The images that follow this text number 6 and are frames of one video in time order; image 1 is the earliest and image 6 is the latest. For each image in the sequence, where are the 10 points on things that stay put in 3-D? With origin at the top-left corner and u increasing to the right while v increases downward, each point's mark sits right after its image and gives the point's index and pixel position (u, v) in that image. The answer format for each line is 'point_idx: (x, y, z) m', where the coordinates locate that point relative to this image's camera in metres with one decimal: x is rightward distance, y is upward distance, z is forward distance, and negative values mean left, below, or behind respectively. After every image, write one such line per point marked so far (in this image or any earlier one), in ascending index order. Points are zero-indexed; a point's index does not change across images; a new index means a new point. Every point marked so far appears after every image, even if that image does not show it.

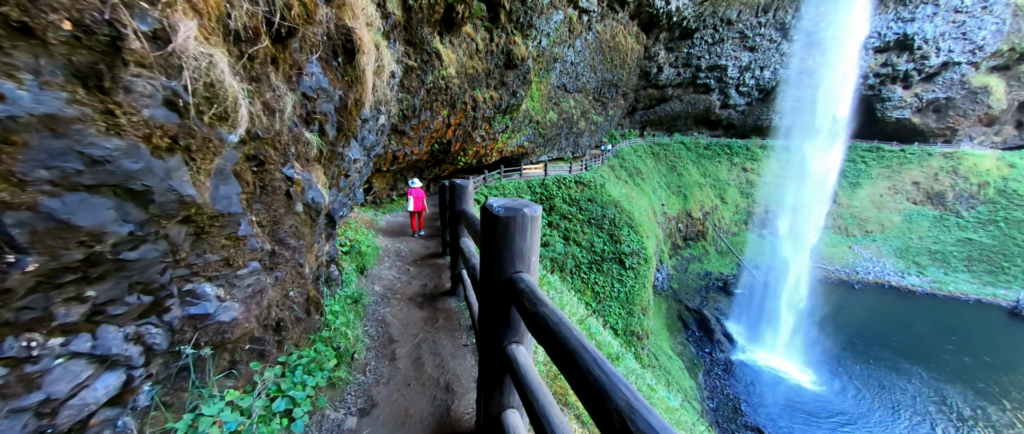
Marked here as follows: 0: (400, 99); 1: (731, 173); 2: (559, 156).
0: (-2.8, +2.9, +7.3) m
1: (+11.2, +2.4, +17.2) m
2: (+1.9, +2.8, +14.2) m
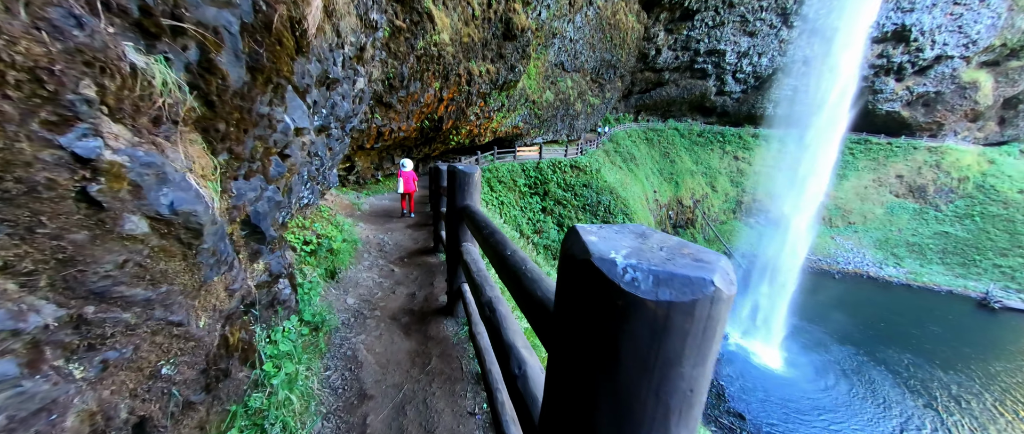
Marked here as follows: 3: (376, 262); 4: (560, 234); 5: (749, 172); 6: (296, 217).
0: (-2.8, +3.2, +6.3) m
1: (+10.9, +3.0, +16.7) m
2: (+1.7, +3.4, +13.3) m
3: (-1.6, -0.5, +3.7) m
4: (+1.3, -0.4, +9.4) m
5: (+12.1, +2.5, +16.6) m
6: (-2.2, 0.0, +3.2) m
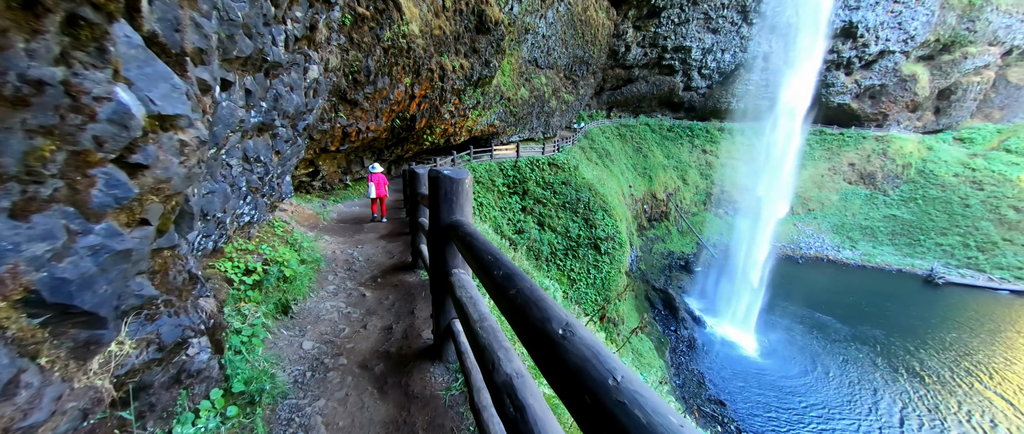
0: (-3.2, +3.0, +5.6) m
1: (+9.7, +3.4, +17.0) m
2: (+0.7, +3.4, +12.9) m
3: (-1.7, -0.7, +3.1) m
4: (+0.8, -0.4, +9.1) m
5: (+10.9, +2.9, +17.0) m
6: (-2.3, -0.2, +2.5) m
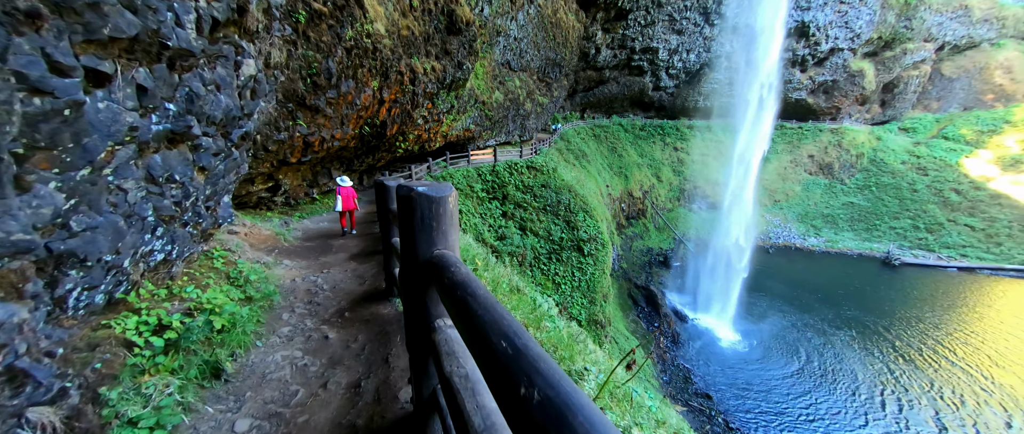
0: (-3.6, +2.7, +5.0) m
1: (+8.5, +3.6, +17.2) m
2: (-0.2, +3.1, +12.6) m
3: (-1.7, -0.9, +2.6) m
4: (+0.3, -0.6, +8.7) m
5: (+9.8, +3.1, +17.2) m
6: (-2.3, -0.4, +2.0) m
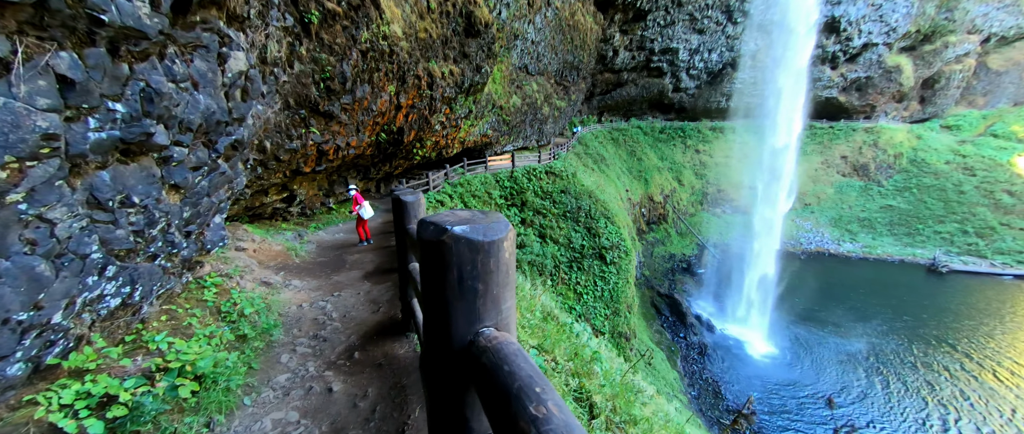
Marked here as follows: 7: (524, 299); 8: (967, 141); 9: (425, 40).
0: (-3.2, +2.5, +4.7) m
1: (+9.5, +3.2, +16.3) m
2: (+0.6, +2.8, +12.1) m
3: (-1.4, -1.1, +2.1) m
4: (+0.9, -0.9, +8.1) m
5: (+10.8, +2.8, +16.3) m
6: (-2.0, -0.6, +1.5) m
7: (+0.1, -0.9, +3.5) m
8: (+30.3, +5.0, +20.3) m
9: (-1.9, +3.9, +6.8) m
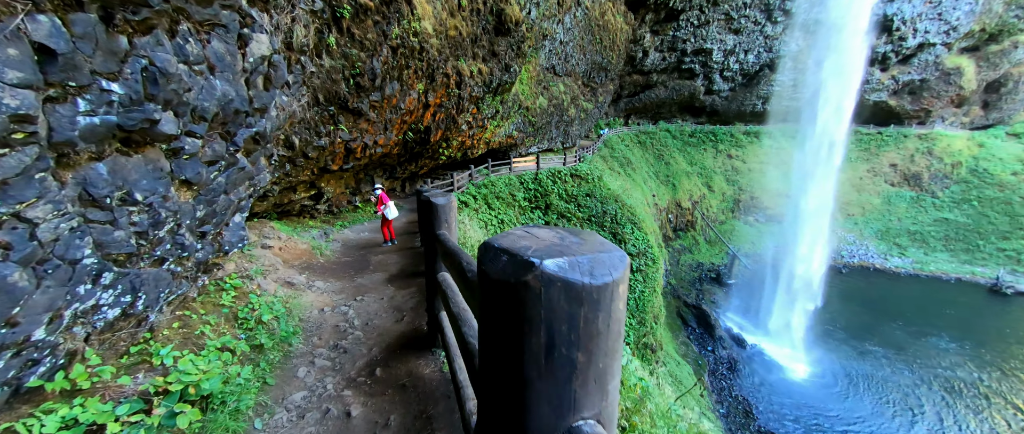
0: (-2.6, +2.5, +4.6) m
1: (+10.8, +2.8, +15.4) m
2: (+1.6, +2.7, +11.7) m
3: (-1.2, -1.1, +1.9) m
4: (+1.6, -1.0, +7.7) m
5: (+12.0, +2.3, +15.3) m
6: (-1.8, -0.6, +1.4) m
7: (+0.5, -1.0, +3.2) m
8: (+31.9, +3.9, +18.0) m
9: (-1.2, +3.9, +6.7) m
